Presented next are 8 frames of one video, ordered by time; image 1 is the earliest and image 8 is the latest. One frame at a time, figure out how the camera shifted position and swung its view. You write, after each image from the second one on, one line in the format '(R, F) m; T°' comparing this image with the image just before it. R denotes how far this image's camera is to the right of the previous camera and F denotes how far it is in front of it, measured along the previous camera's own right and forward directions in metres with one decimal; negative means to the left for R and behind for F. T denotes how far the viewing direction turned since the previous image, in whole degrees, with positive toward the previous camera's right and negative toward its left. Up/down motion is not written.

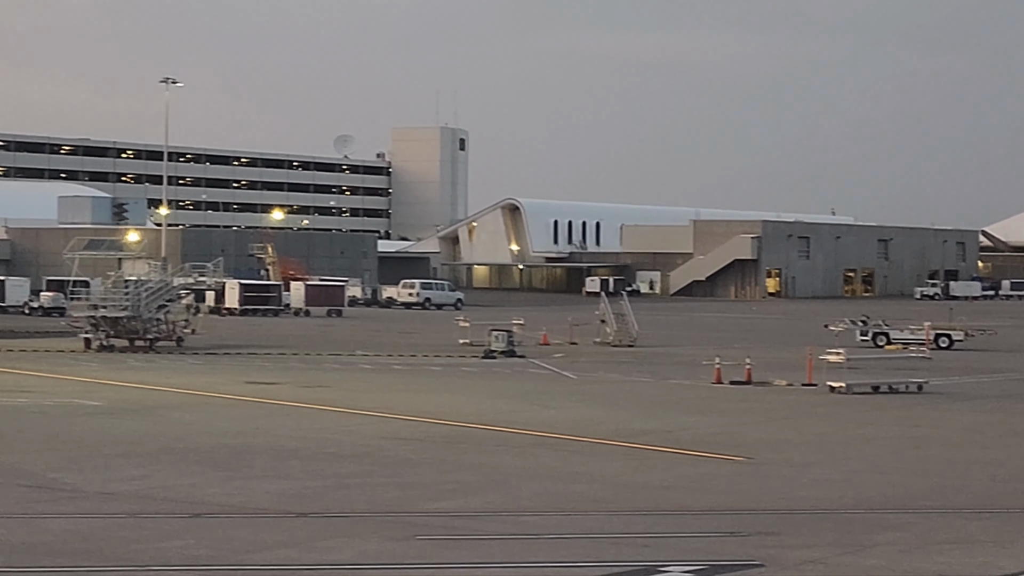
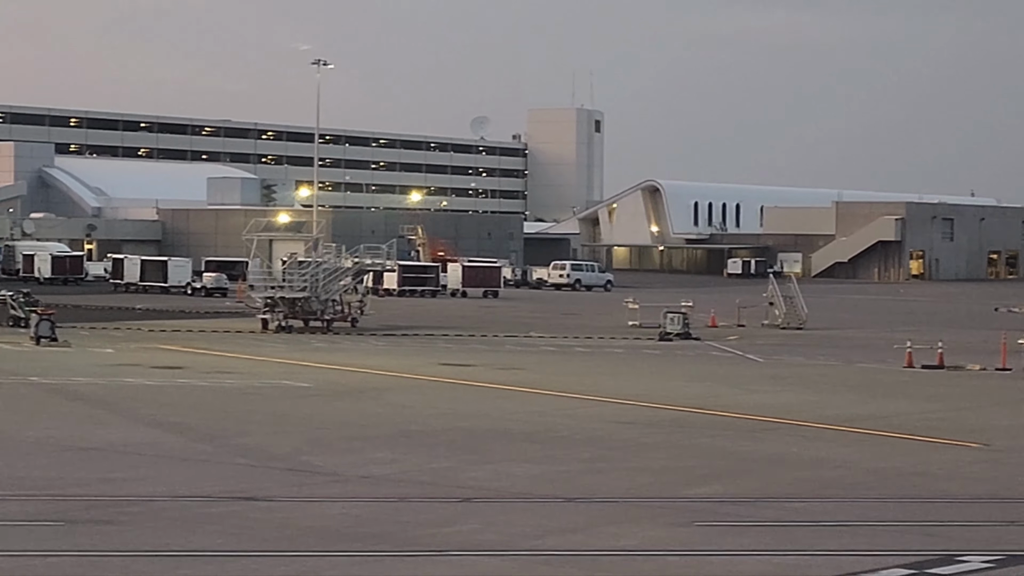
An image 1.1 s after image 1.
(-1.0, +0.2) m; -3°
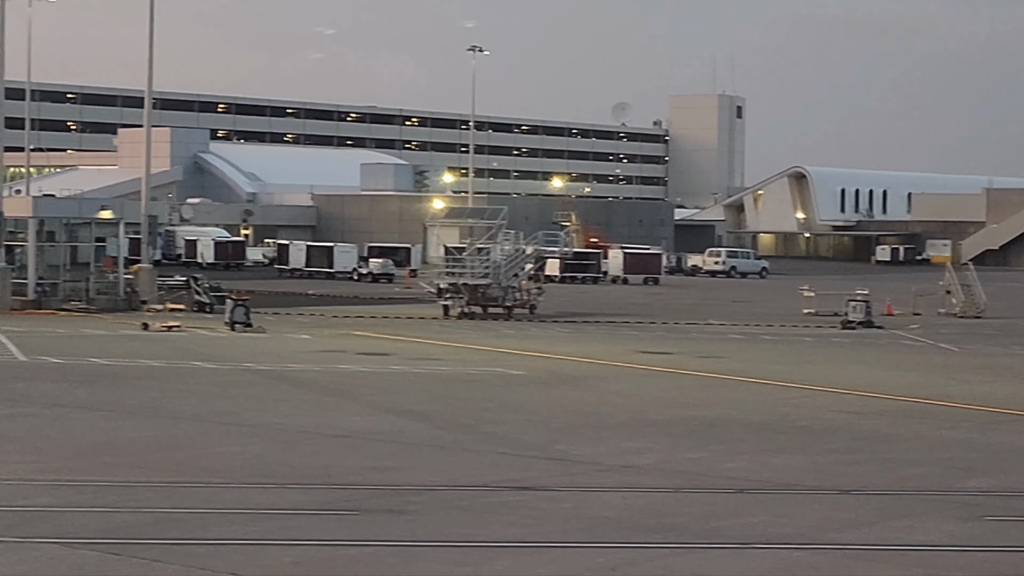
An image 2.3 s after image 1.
(-1.0, +0.1) m; -3°
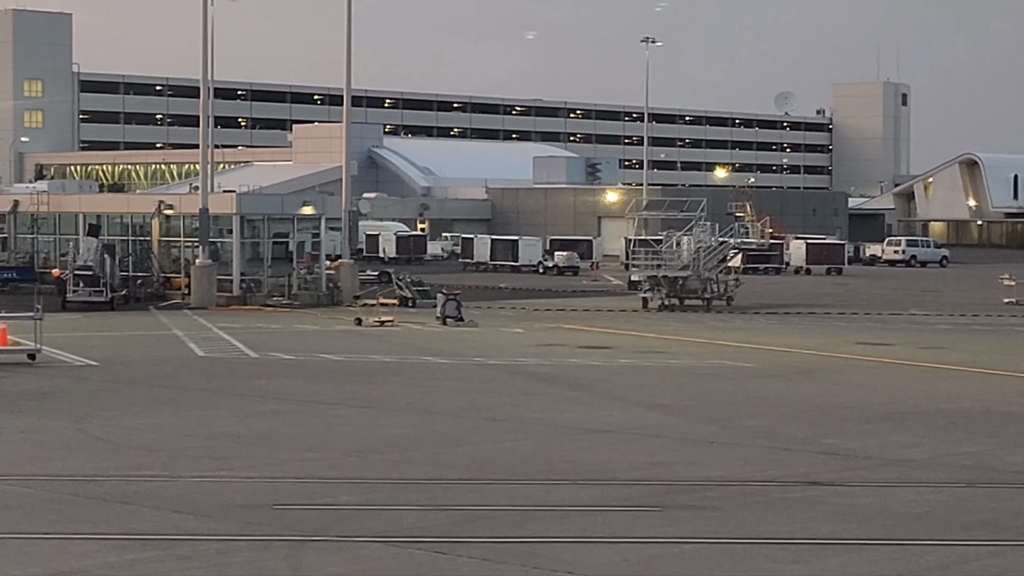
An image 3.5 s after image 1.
(-0.8, +0.1) m; -4°
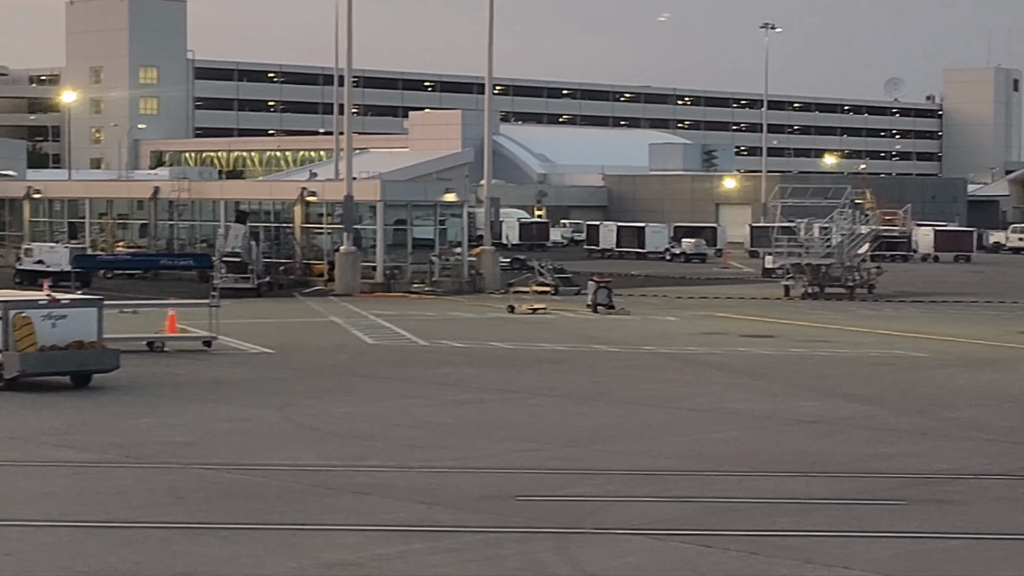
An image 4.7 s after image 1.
(-0.8, +0.2) m; -2°
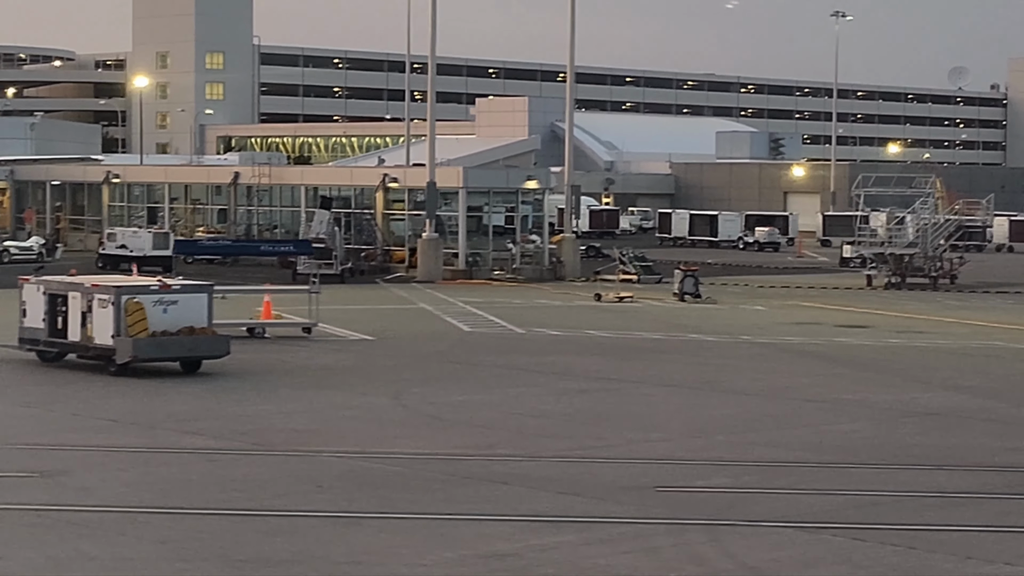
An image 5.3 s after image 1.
(-0.5, +0.1) m; -1°
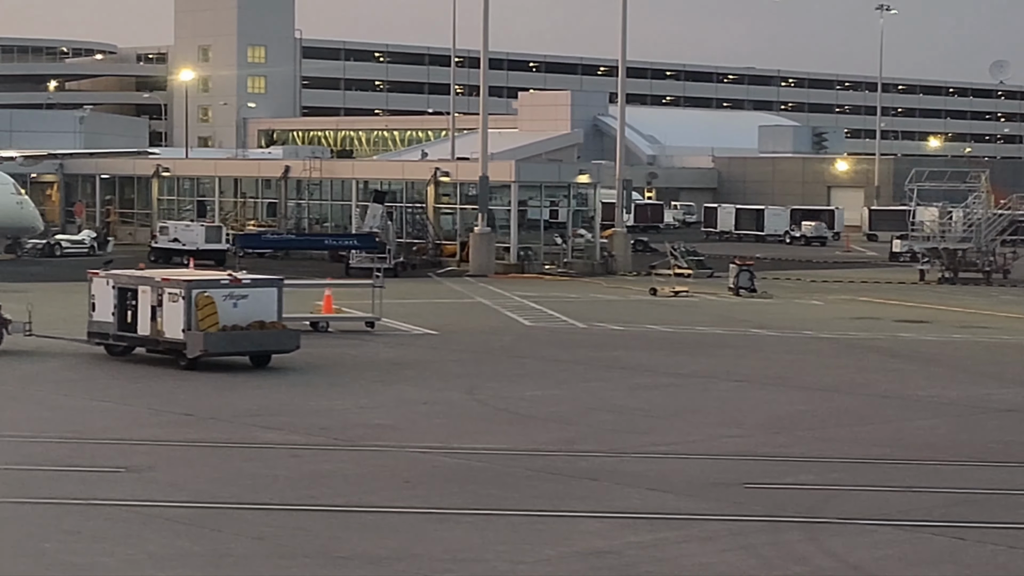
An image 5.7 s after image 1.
(-0.3, +0.1) m; -1°
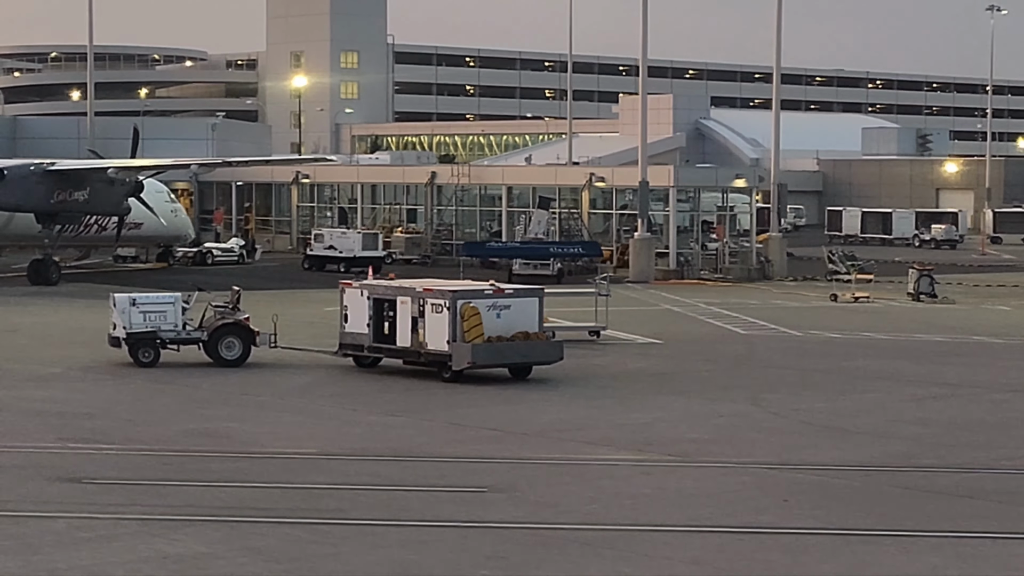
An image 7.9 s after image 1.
(-1.7, +0.4) m; -2°
